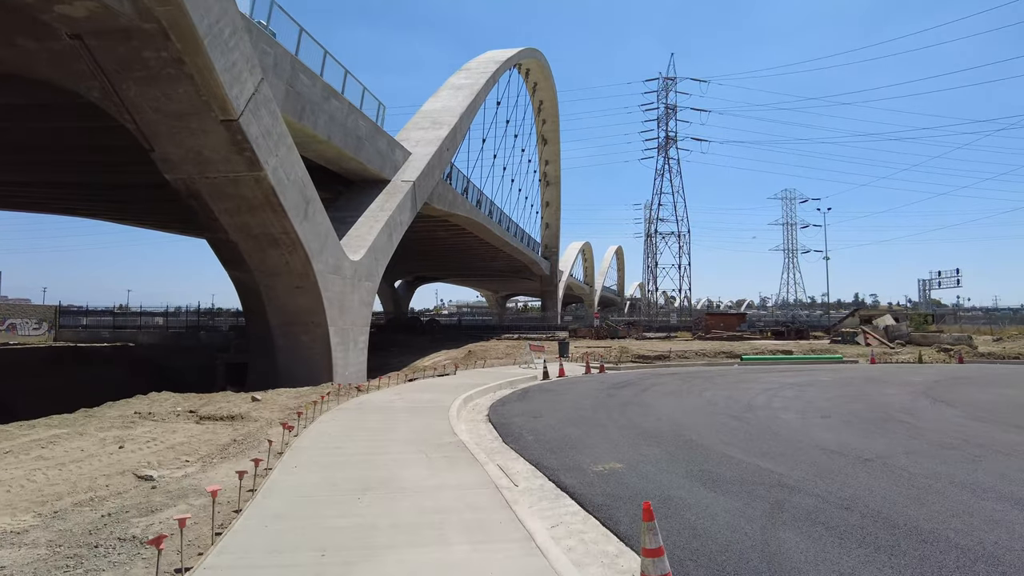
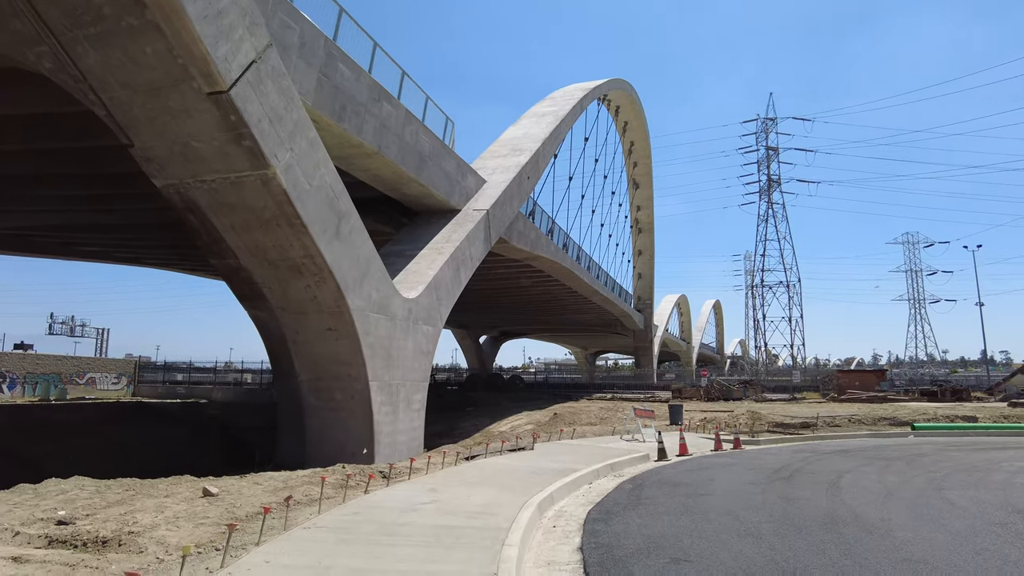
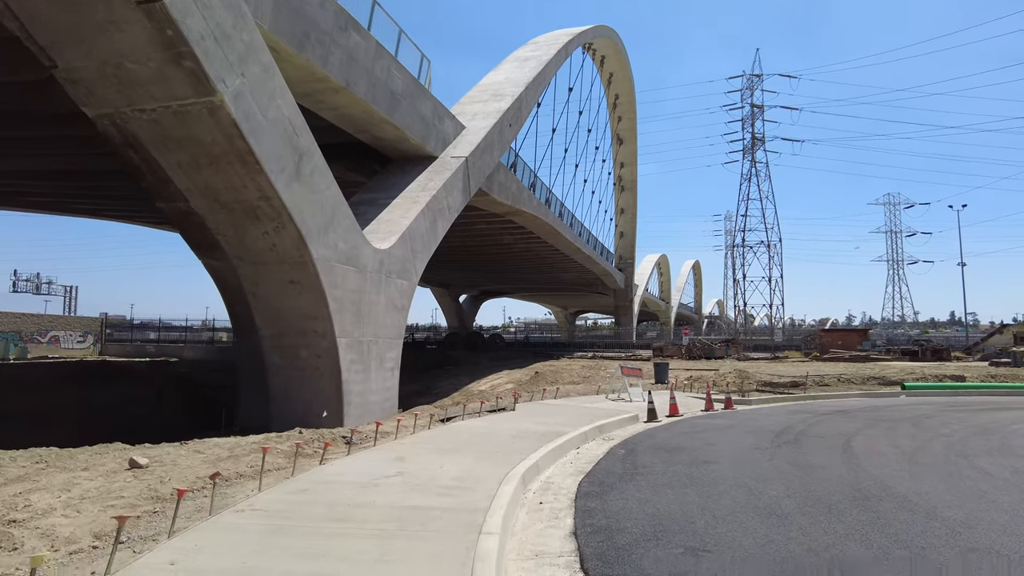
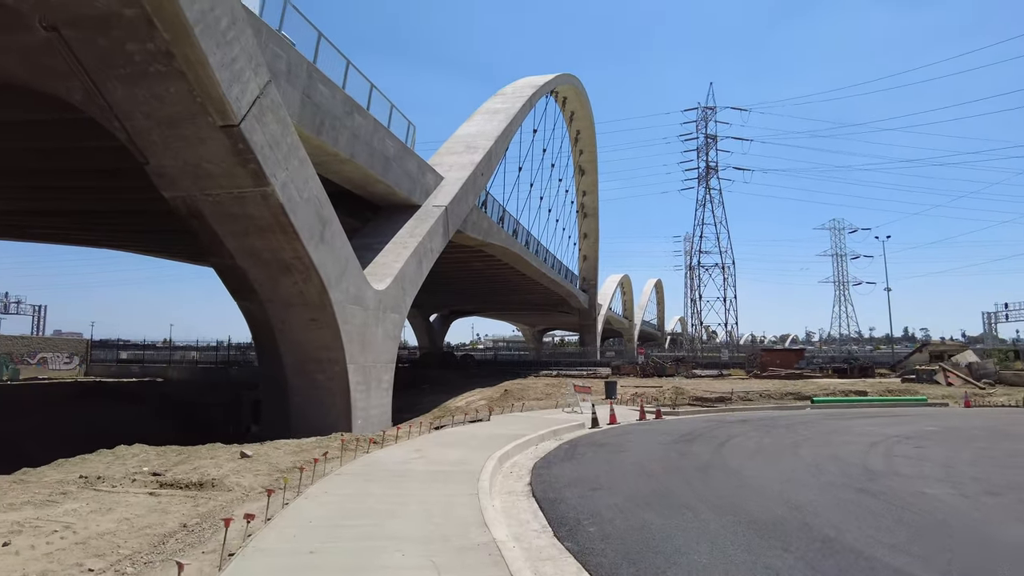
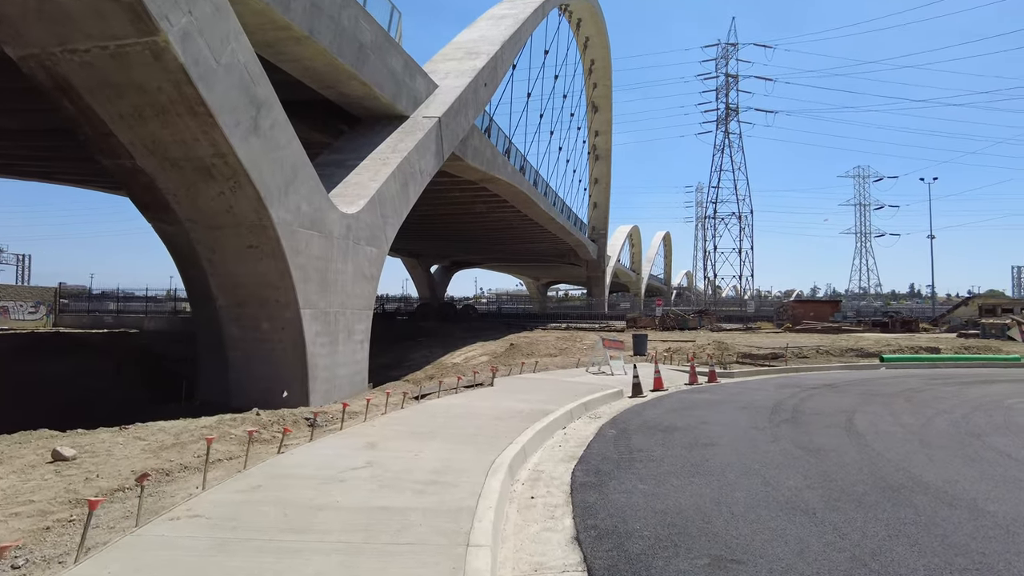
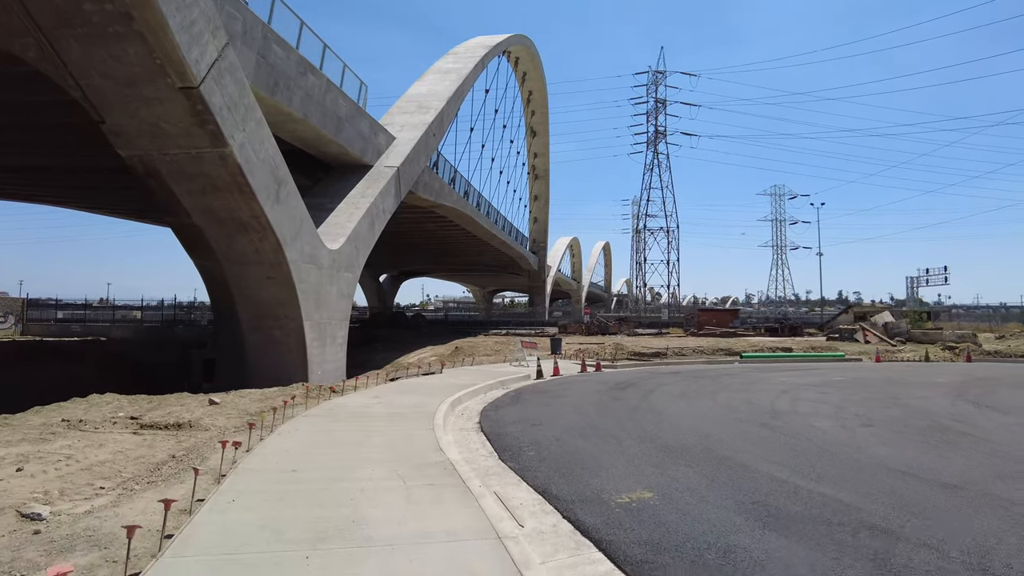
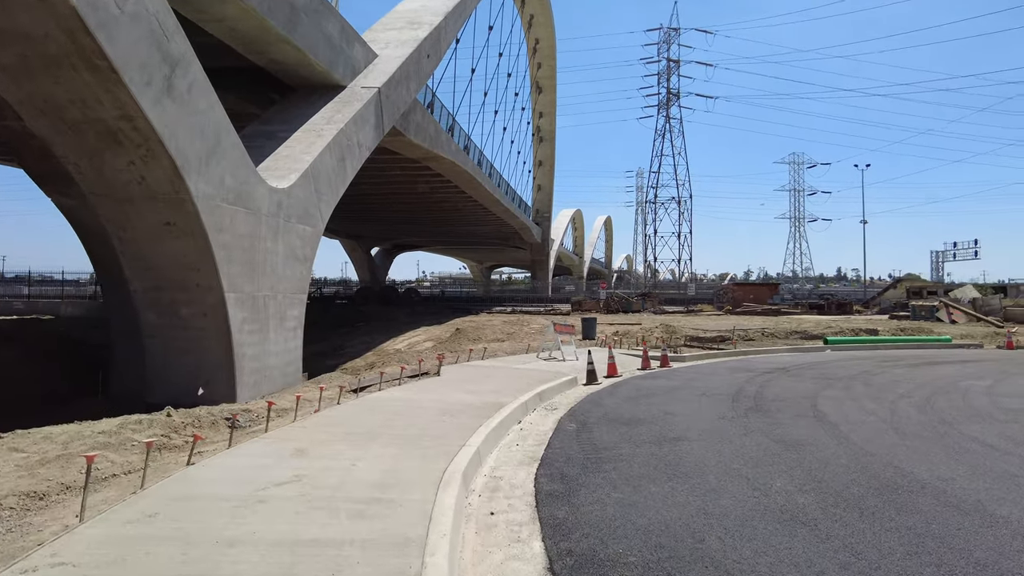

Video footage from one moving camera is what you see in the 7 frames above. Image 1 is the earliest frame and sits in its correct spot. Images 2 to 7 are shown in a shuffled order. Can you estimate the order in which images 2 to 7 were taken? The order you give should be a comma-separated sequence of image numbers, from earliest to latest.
6, 4, 2, 3, 5, 7
